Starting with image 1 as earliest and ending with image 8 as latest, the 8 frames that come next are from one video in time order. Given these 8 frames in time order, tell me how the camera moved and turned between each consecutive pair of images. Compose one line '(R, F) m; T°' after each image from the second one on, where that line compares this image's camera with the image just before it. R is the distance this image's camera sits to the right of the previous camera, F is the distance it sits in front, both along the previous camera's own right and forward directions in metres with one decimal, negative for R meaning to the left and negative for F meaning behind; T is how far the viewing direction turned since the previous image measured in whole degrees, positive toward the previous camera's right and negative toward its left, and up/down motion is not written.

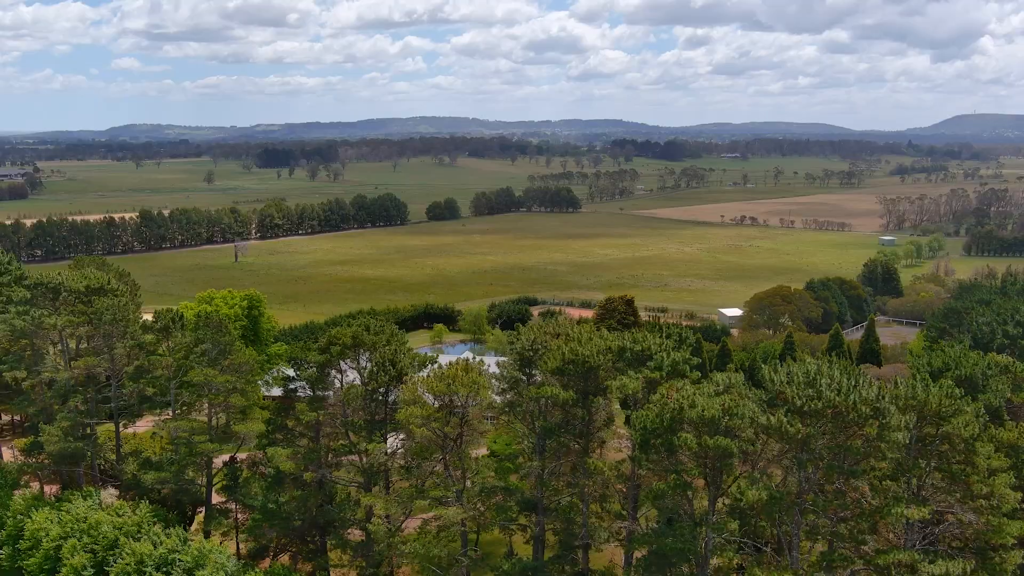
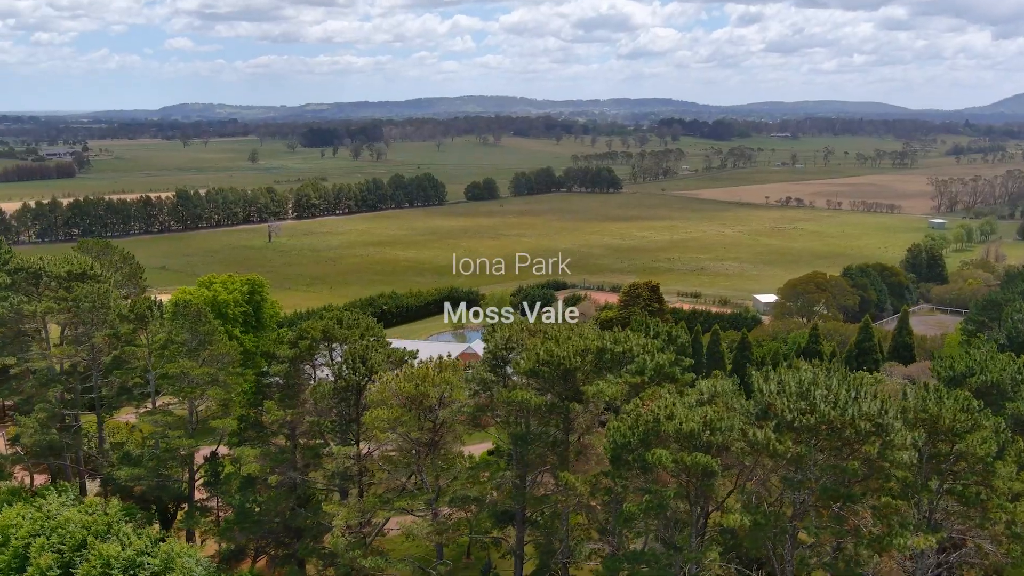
(+2.1, +2.7) m; -3°
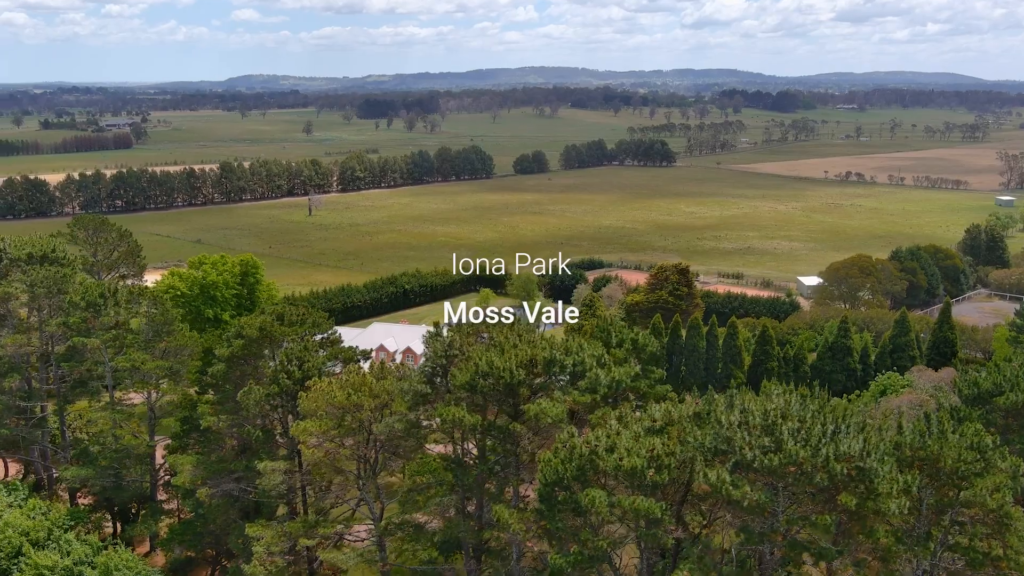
(+2.9, +3.9) m; -3°
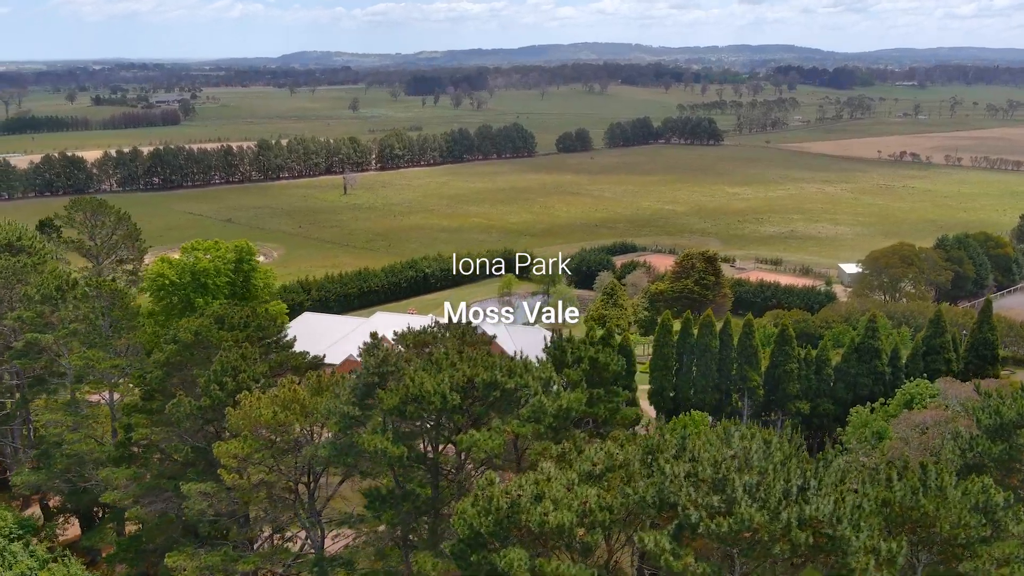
(+2.3, +3.2) m; -3°
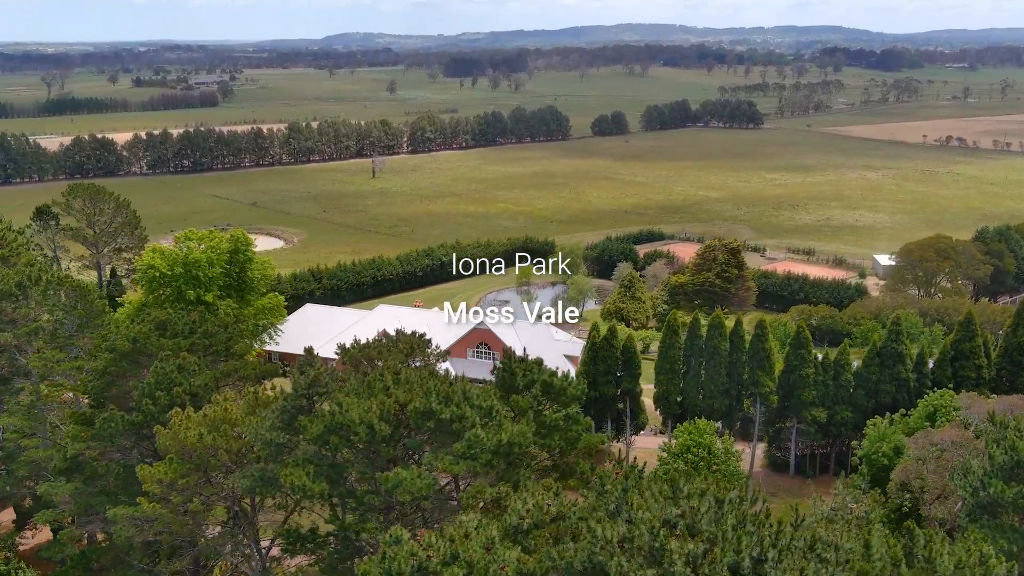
(+1.8, +2.5) m; -2°
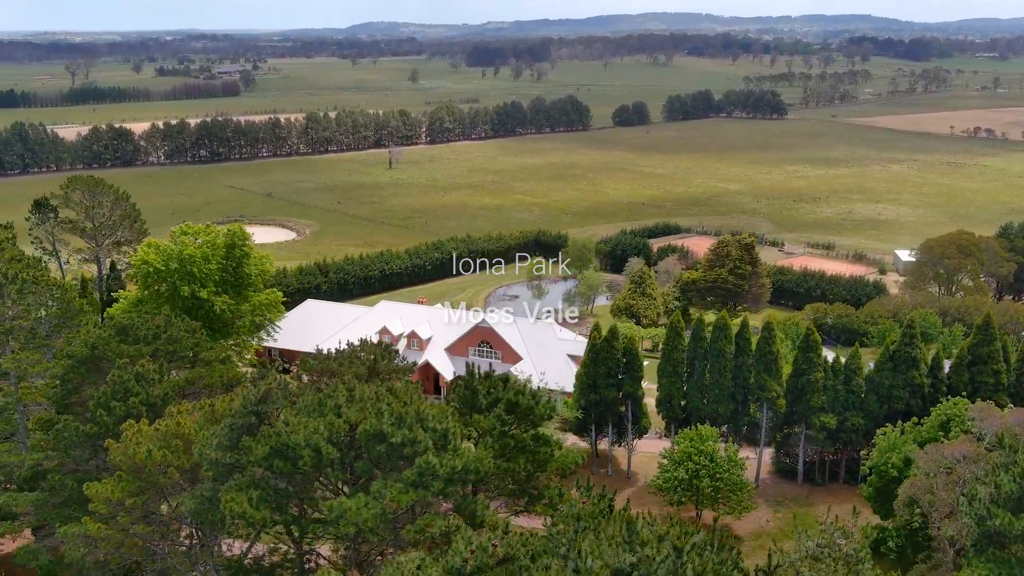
(+1.0, +1.4) m; -1°
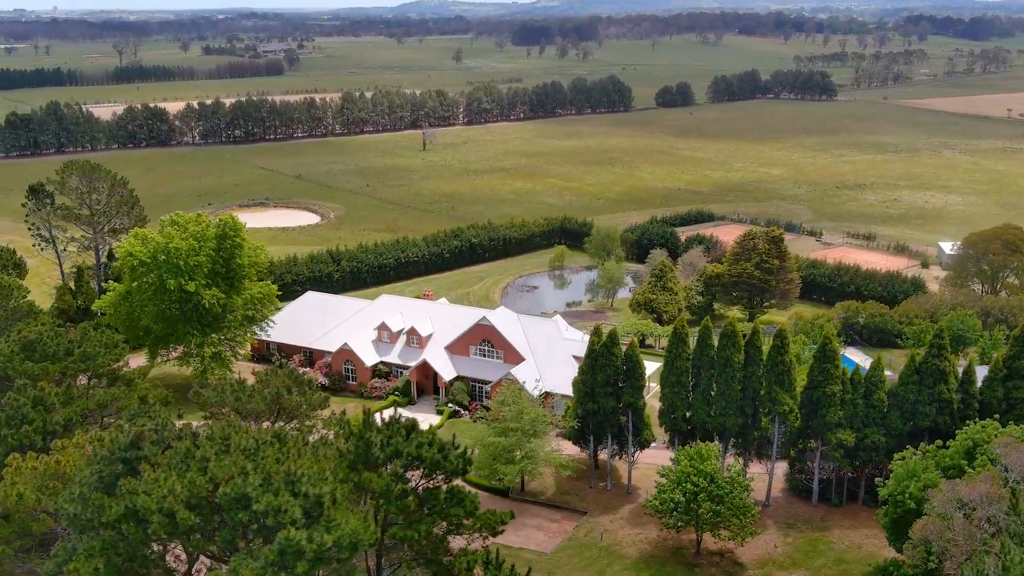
(+2.0, +2.9) m; -3°
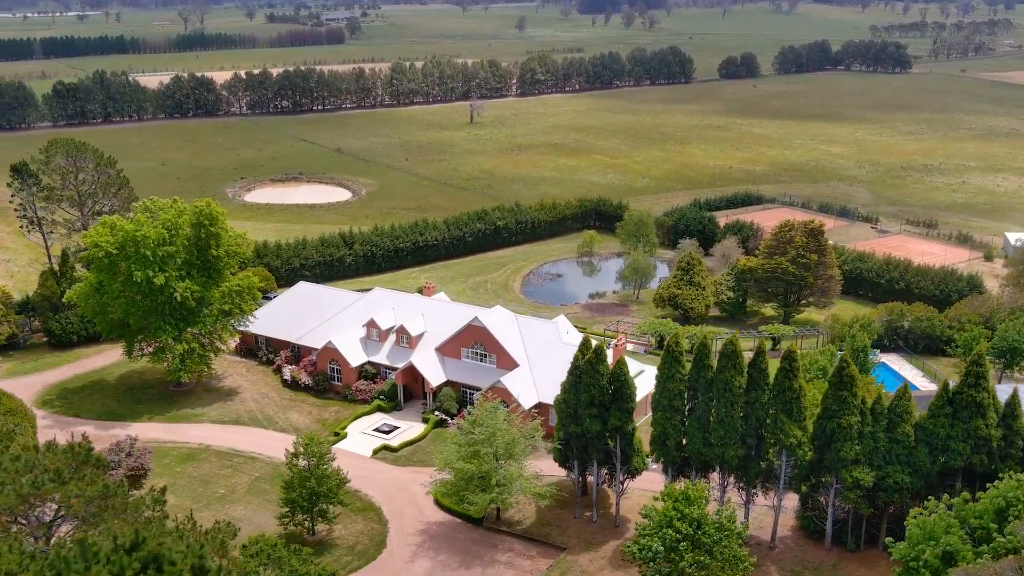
(+3.0, +4.3) m; -4°
